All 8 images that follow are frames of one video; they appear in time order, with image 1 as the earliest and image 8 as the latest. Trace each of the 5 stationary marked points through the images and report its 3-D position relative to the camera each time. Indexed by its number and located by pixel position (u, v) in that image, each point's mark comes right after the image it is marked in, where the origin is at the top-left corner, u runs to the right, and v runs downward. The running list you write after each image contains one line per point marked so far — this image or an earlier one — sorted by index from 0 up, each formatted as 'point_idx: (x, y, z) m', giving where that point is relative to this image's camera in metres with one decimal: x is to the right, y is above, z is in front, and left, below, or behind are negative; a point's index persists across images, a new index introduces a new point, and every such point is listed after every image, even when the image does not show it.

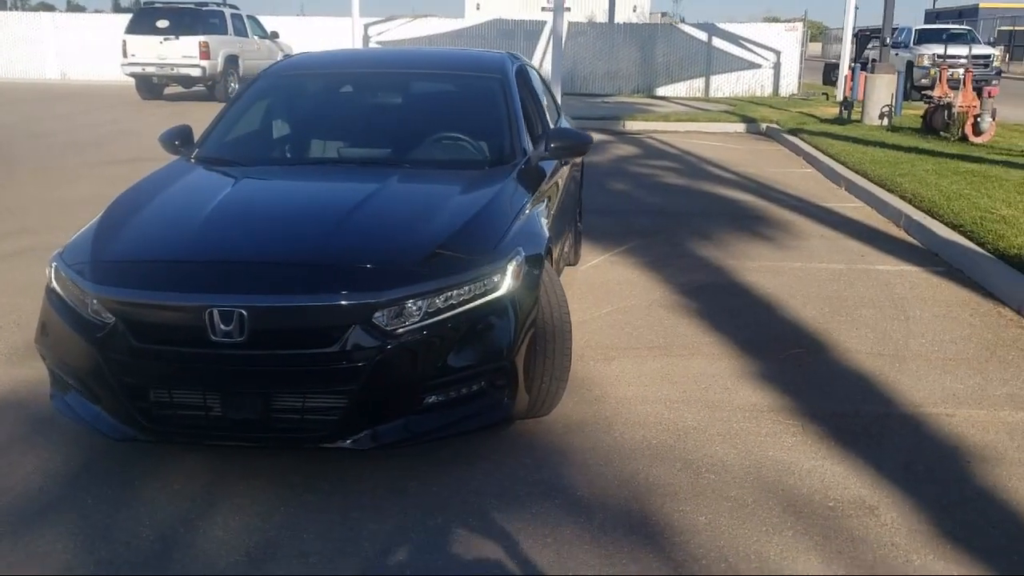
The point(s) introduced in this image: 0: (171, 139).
0: (-2.0, +0.9, +5.9) m
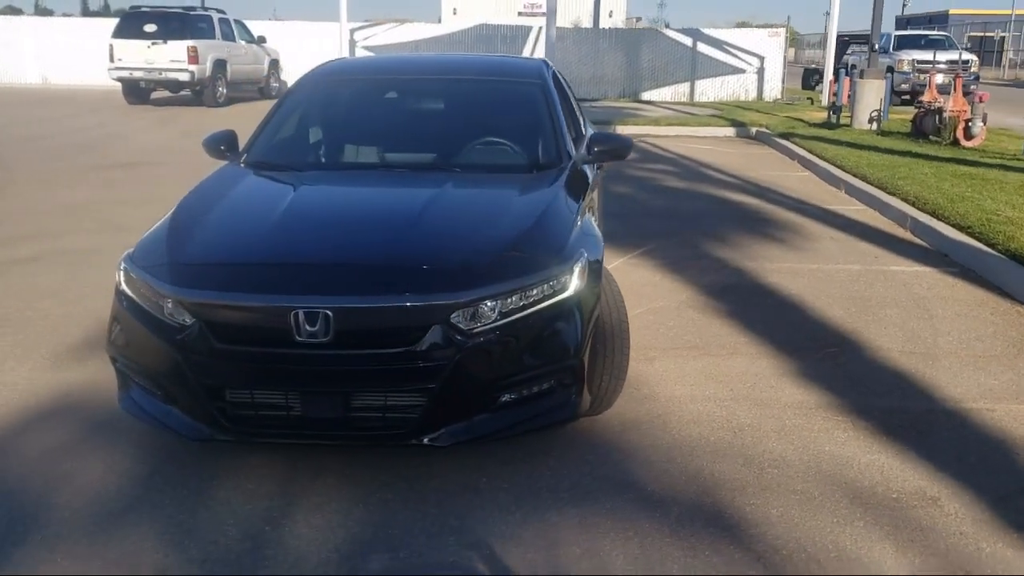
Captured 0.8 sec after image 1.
0: (-1.8, +0.9, +5.9) m
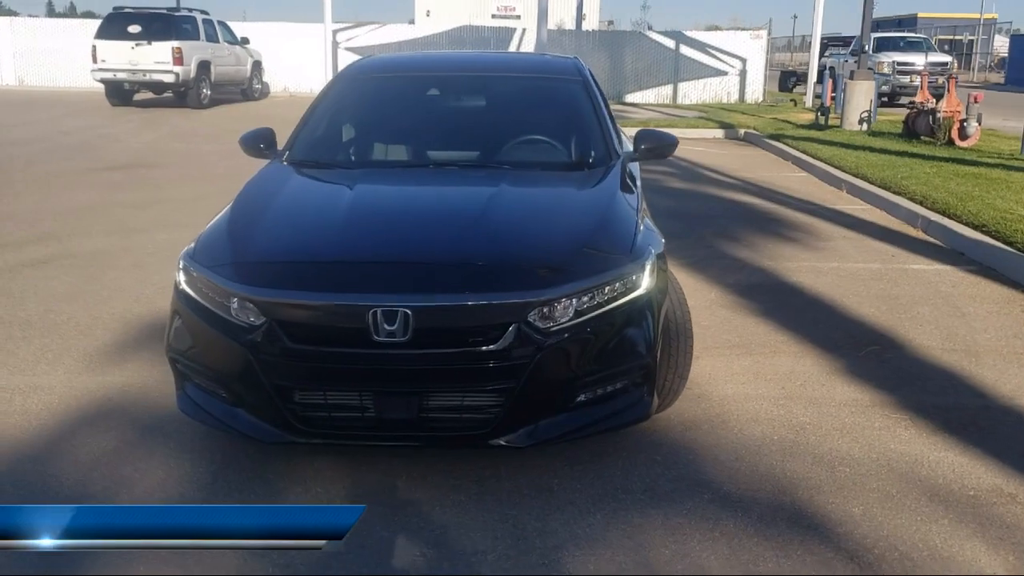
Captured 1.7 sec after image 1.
0: (-1.5, +0.9, +5.8) m
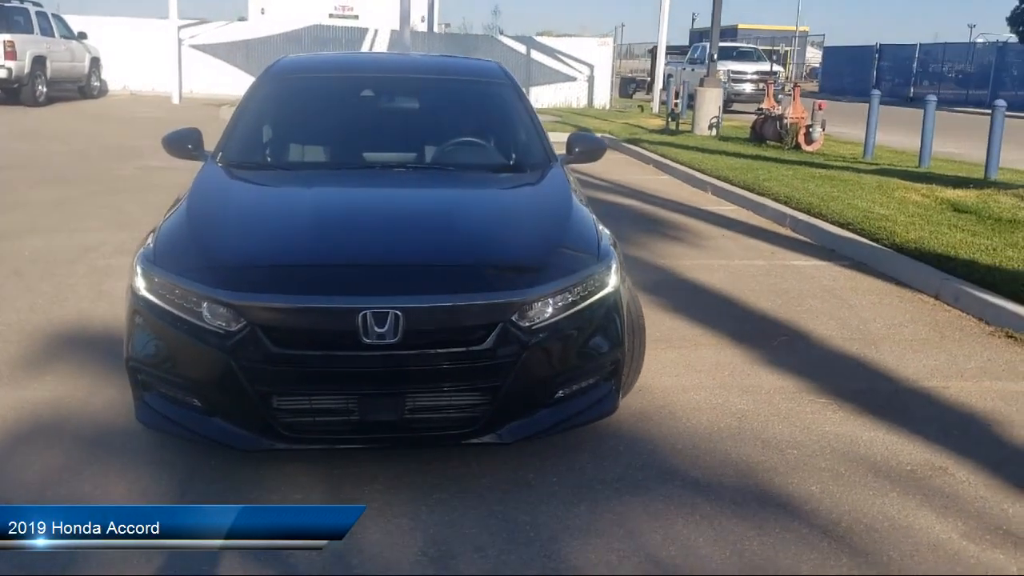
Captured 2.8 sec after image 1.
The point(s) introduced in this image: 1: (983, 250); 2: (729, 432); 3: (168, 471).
0: (-1.9, +0.8, +5.6) m
1: (+4.0, +0.3, +8.4) m
2: (+1.1, -0.7, +4.9) m
3: (-1.5, -0.8, +4.3) m
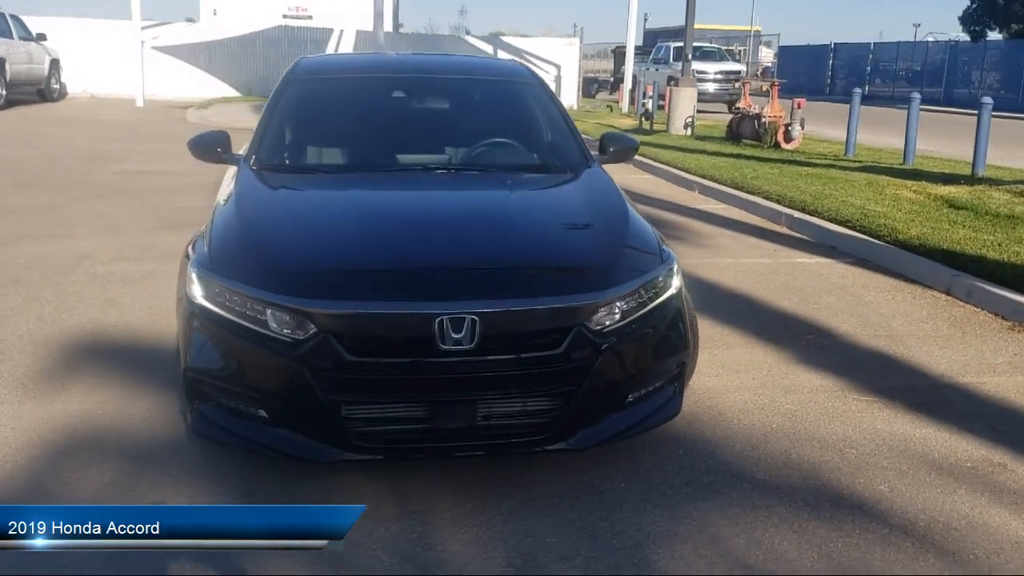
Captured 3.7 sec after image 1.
0: (-1.7, +0.8, +5.4) m
1: (+4.1, +0.4, +8.5) m
2: (+1.3, -0.7, +4.9) m
3: (-1.2, -0.8, +4.1) m
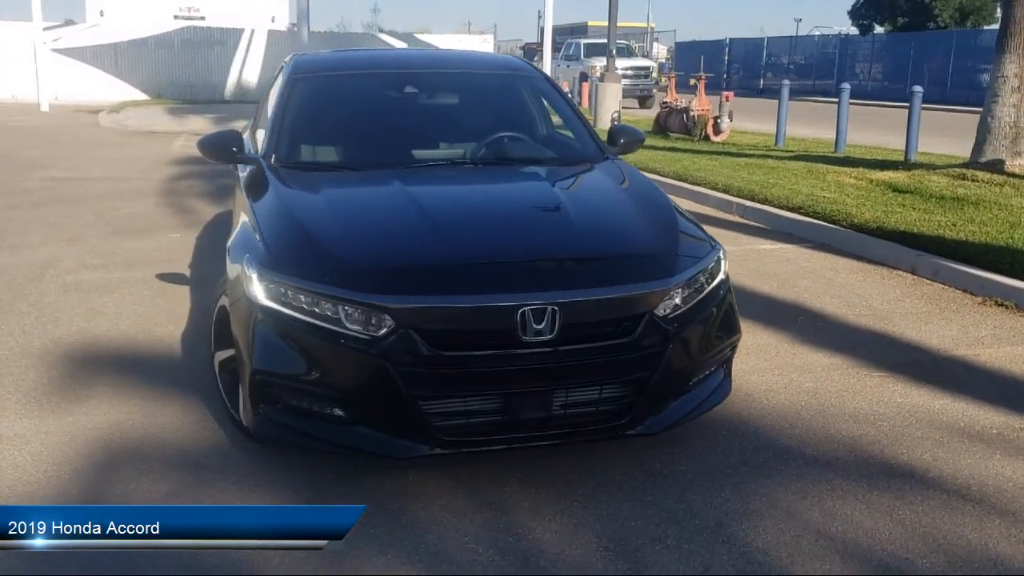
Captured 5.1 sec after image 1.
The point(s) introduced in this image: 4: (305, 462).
0: (-1.6, +0.8, +5.3) m
1: (+3.9, +0.6, +8.9) m
2: (+1.5, -0.6, +5.0) m
3: (-0.9, -0.8, +4.1) m
4: (-0.9, -0.8, +4.3) m
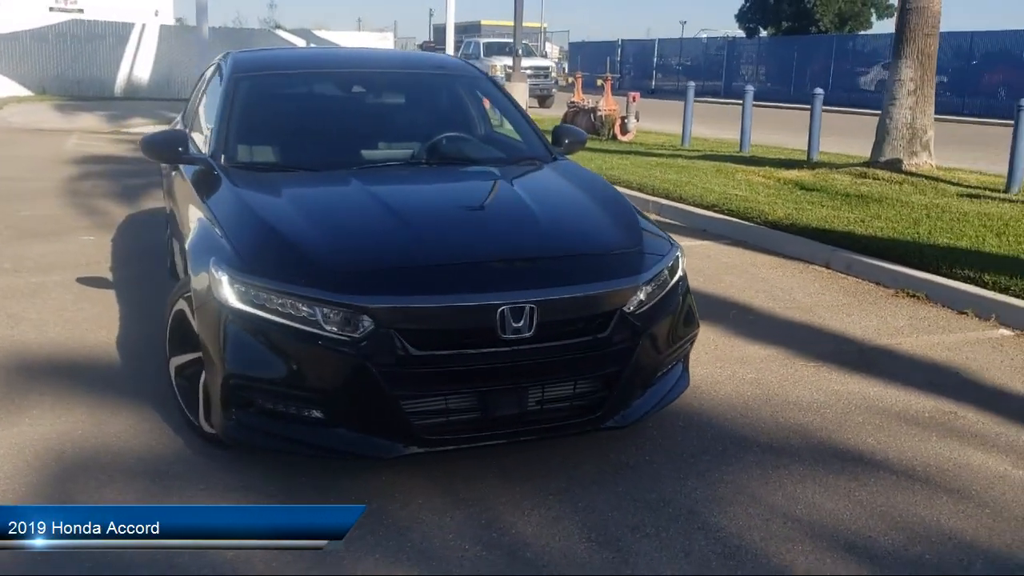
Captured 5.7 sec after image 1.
0: (-1.8, +0.8, +5.2) m
1: (+3.2, +0.6, +9.3) m
2: (+1.3, -0.6, +5.2) m
3: (-1.0, -0.8, +4.0) m
4: (-1.0, -0.8, +4.2) m
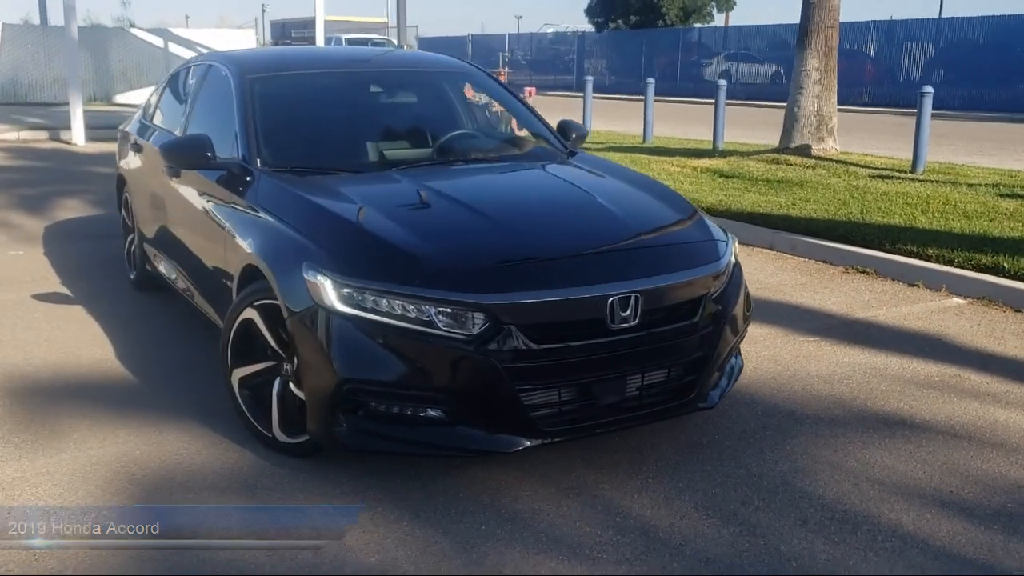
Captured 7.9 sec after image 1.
0: (-1.6, +0.7, +4.9) m
1: (+2.7, +0.8, +9.8) m
2: (+1.5, -0.5, +5.5) m
3: (-0.6, -0.9, +4.0) m
4: (-0.6, -0.8, +4.2) m
